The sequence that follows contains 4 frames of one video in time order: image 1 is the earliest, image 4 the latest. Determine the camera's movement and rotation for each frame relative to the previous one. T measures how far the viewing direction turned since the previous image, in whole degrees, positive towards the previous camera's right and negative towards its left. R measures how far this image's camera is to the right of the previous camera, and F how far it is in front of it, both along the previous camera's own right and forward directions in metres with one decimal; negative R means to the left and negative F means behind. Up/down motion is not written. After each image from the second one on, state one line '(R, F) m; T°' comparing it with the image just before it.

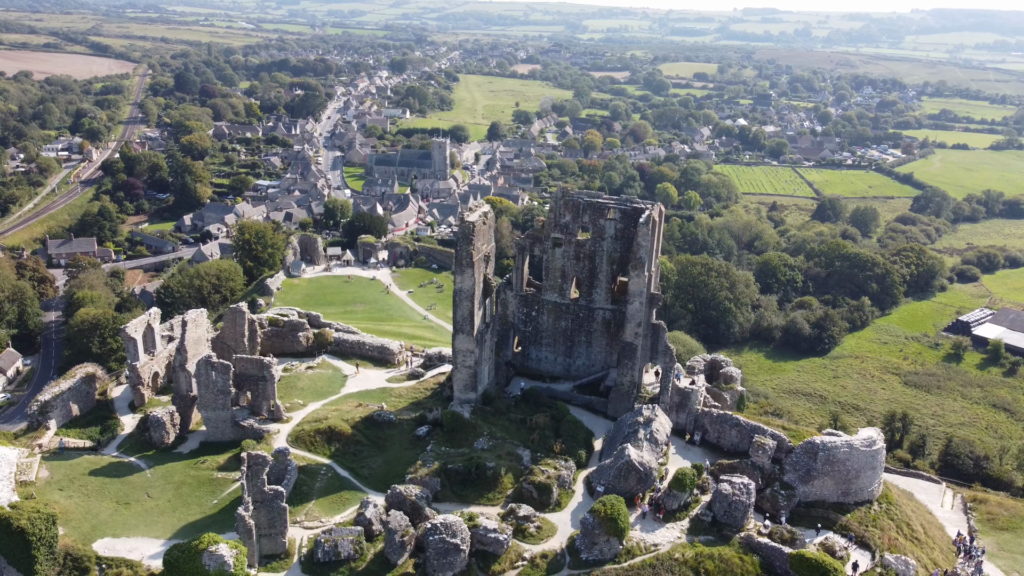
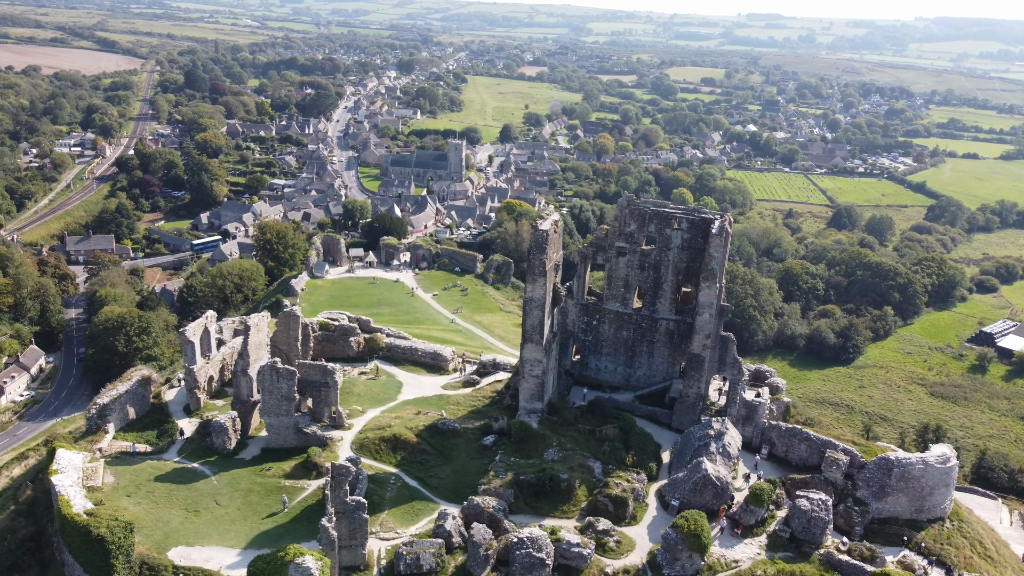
(-2.7, +0.3) m; 0°
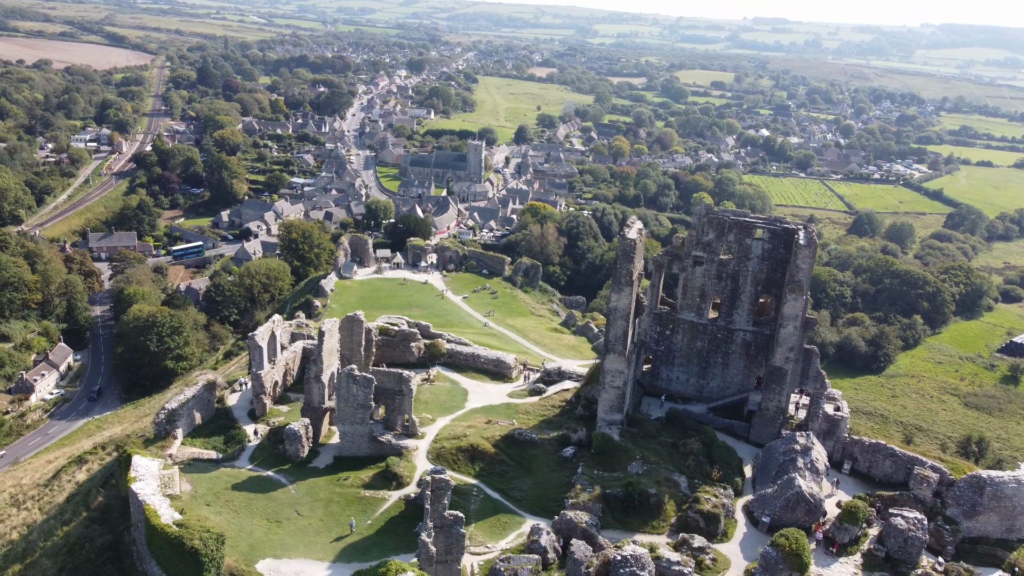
(-3.1, +0.5) m; 0°
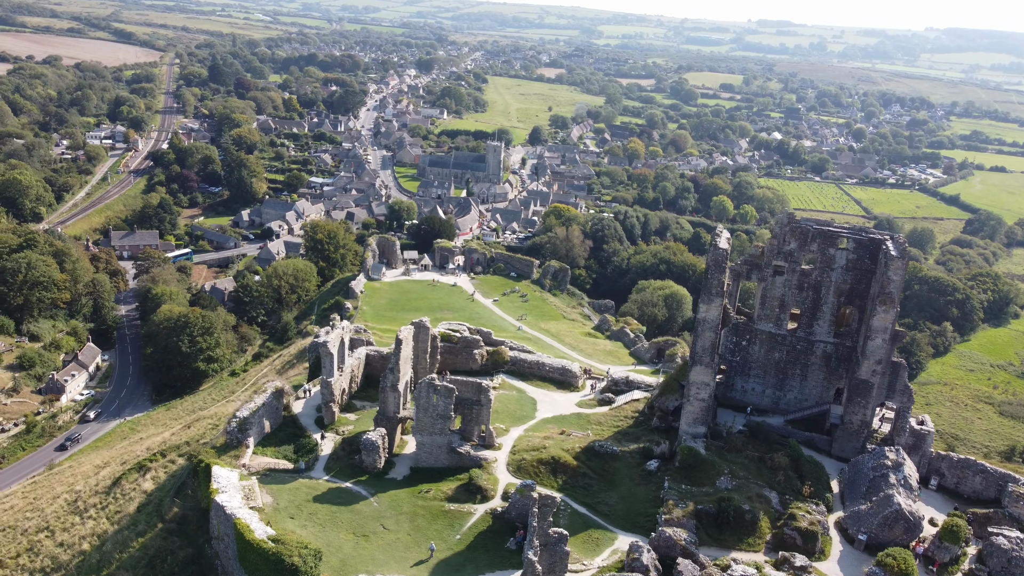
(-3.1, +0.6) m; 0°
